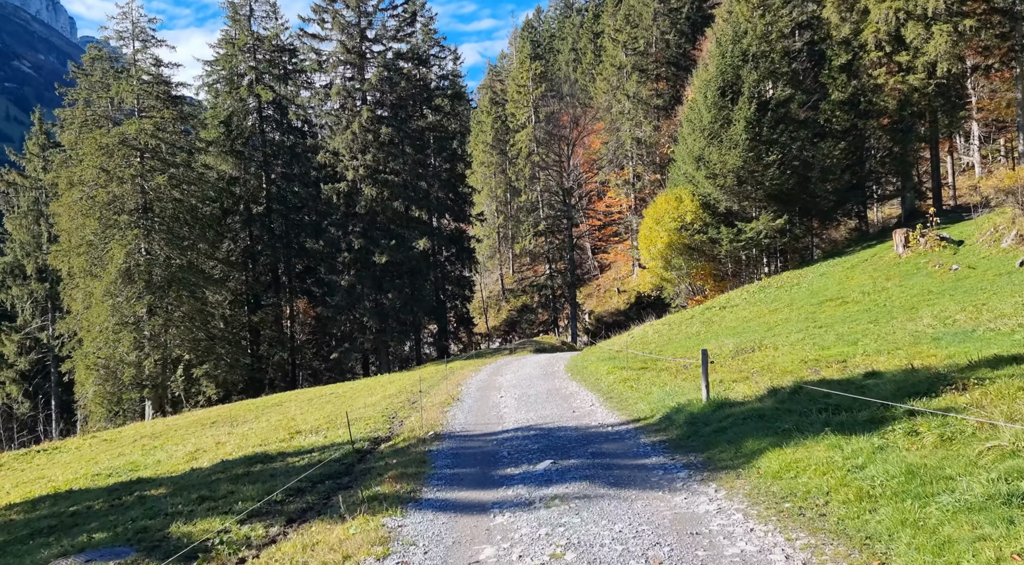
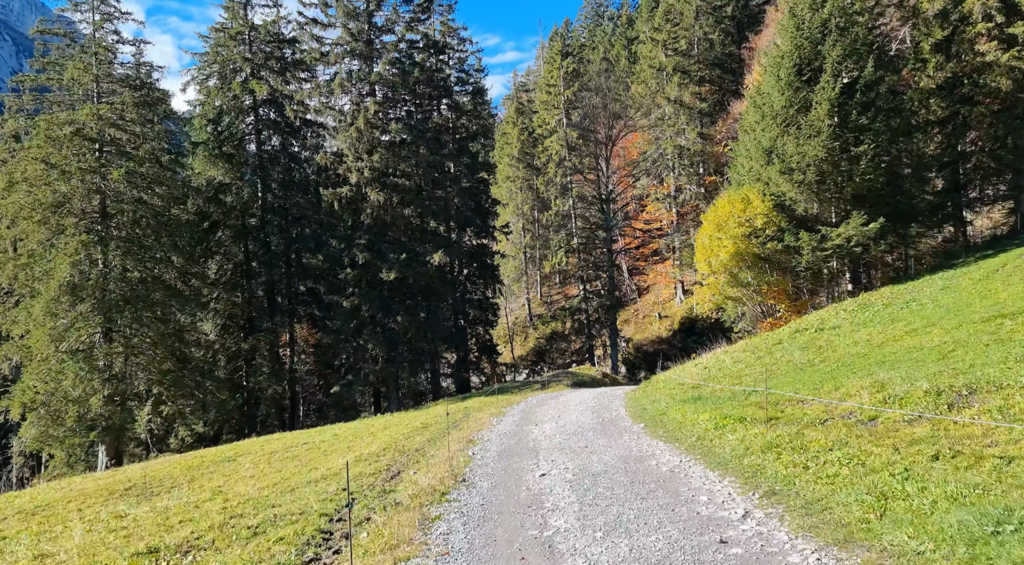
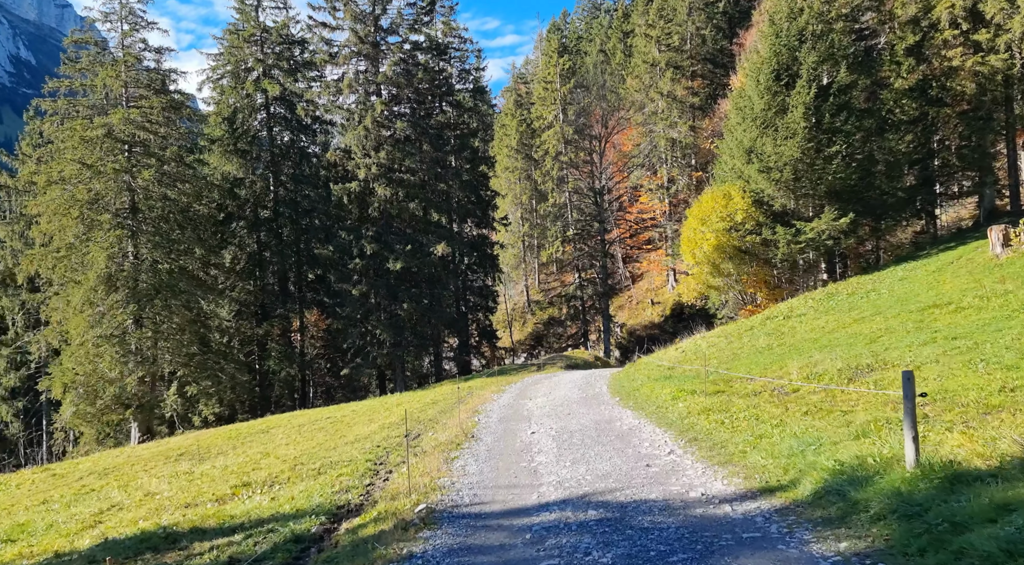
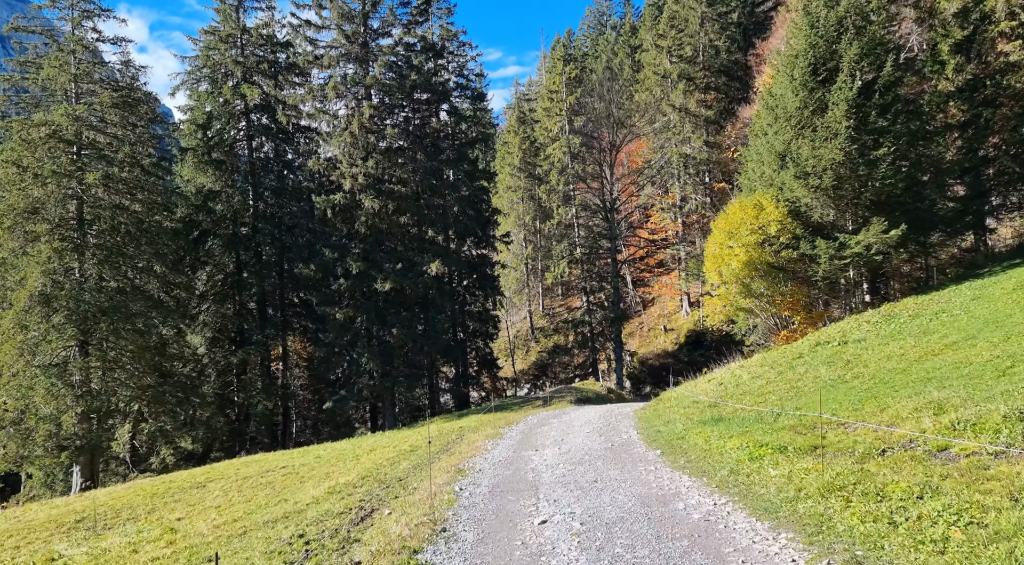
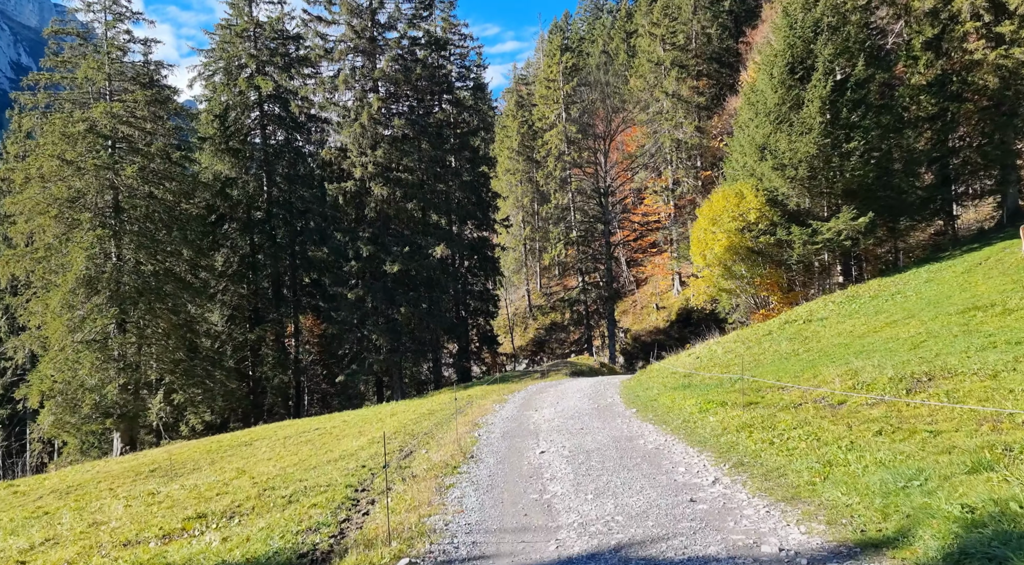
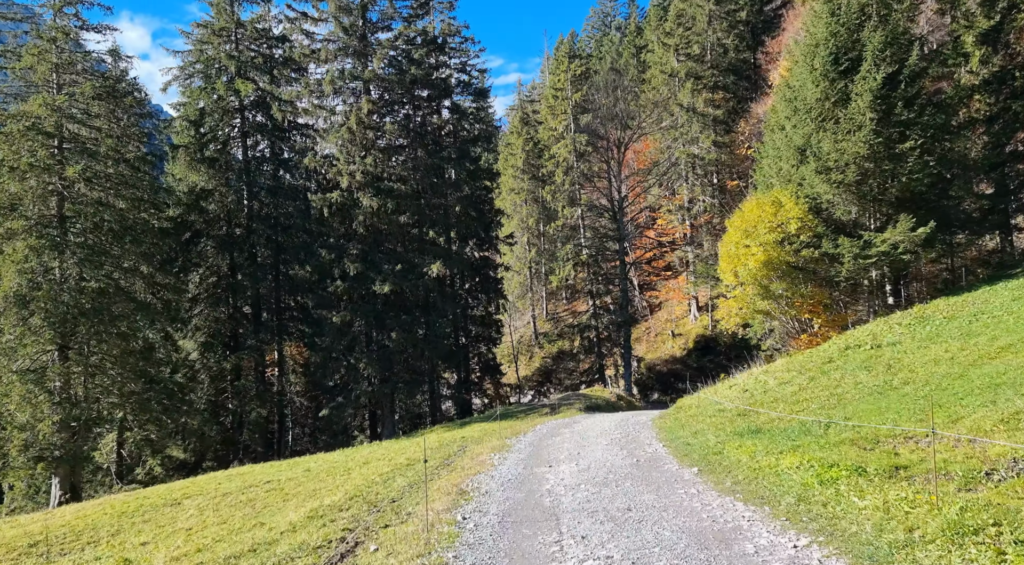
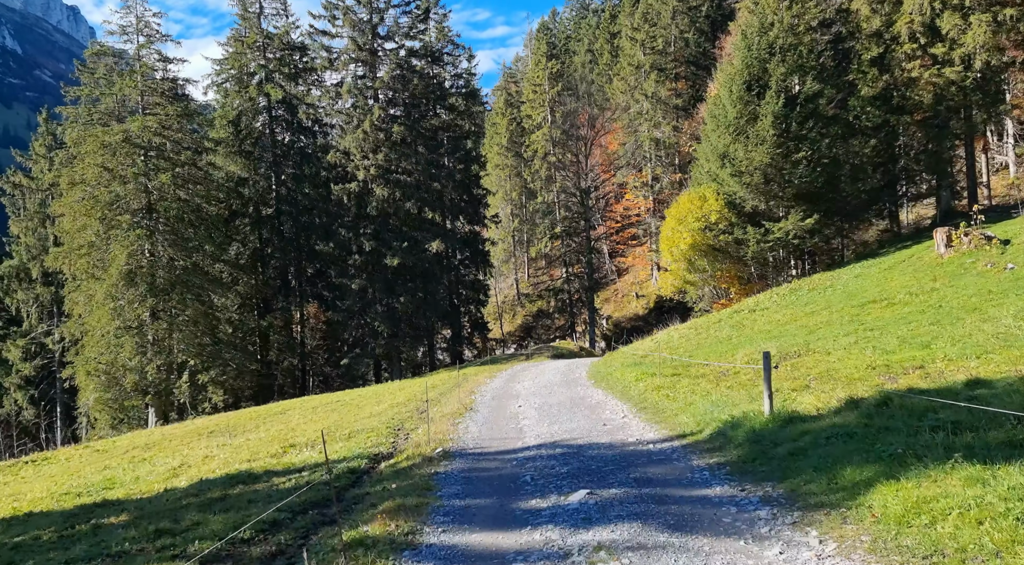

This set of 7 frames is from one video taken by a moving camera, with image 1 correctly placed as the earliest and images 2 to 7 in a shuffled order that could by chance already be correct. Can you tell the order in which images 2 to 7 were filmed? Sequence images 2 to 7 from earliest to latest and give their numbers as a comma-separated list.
7, 3, 5, 2, 4, 6
